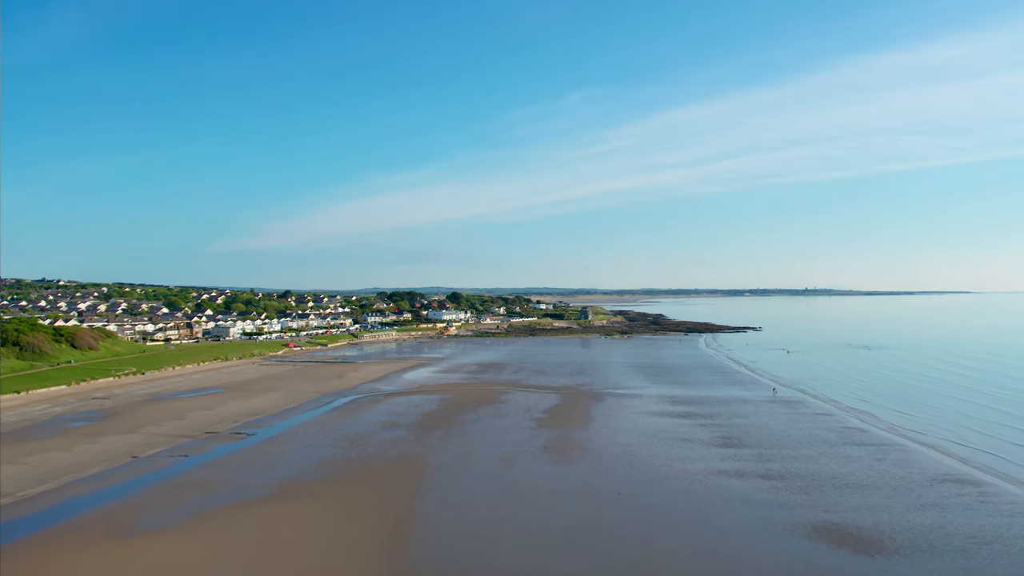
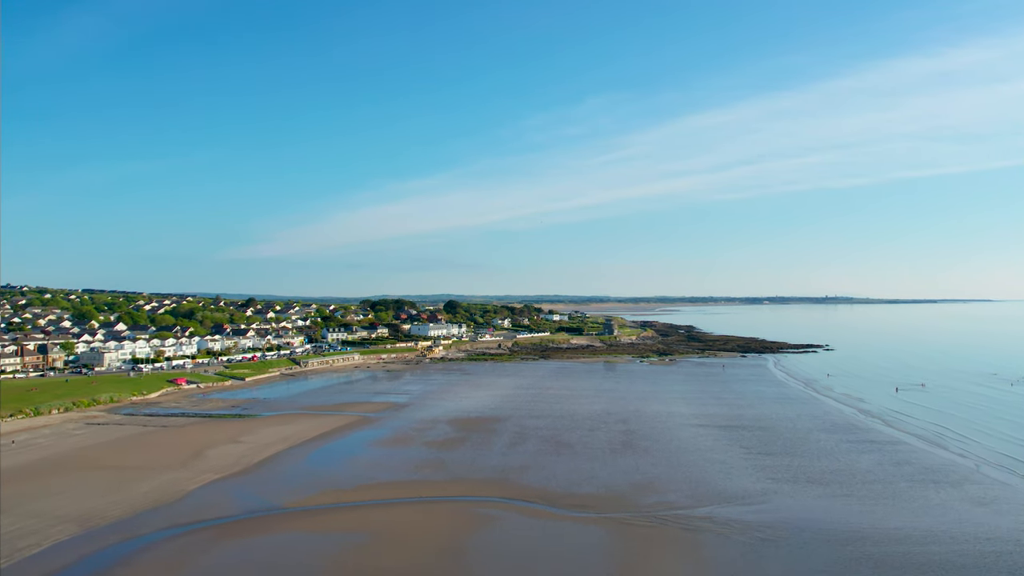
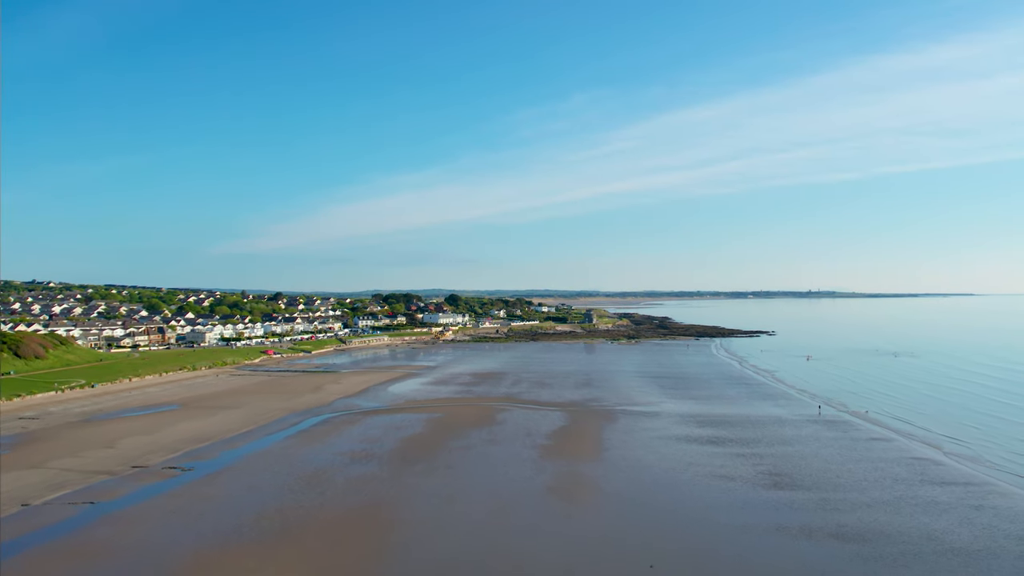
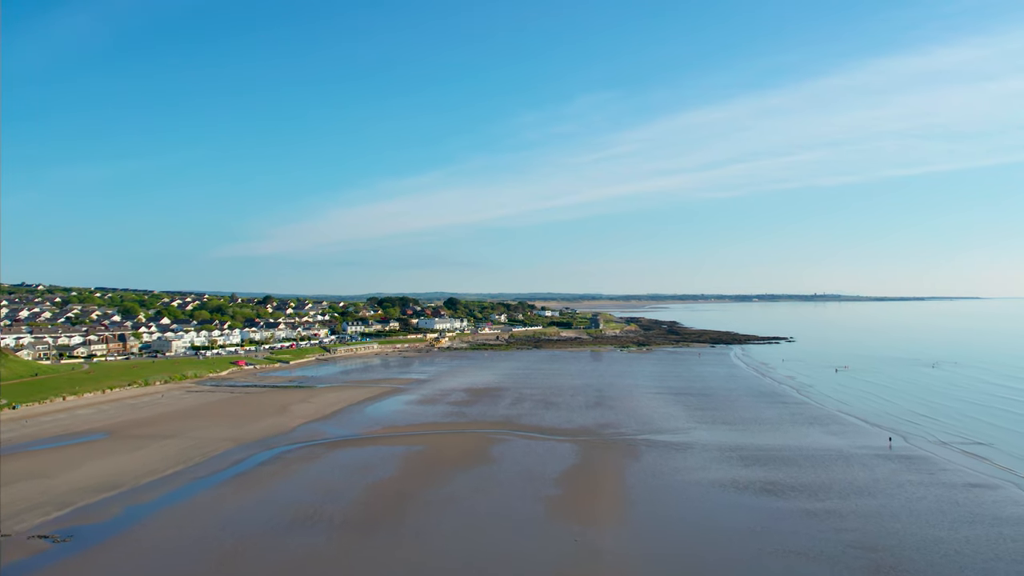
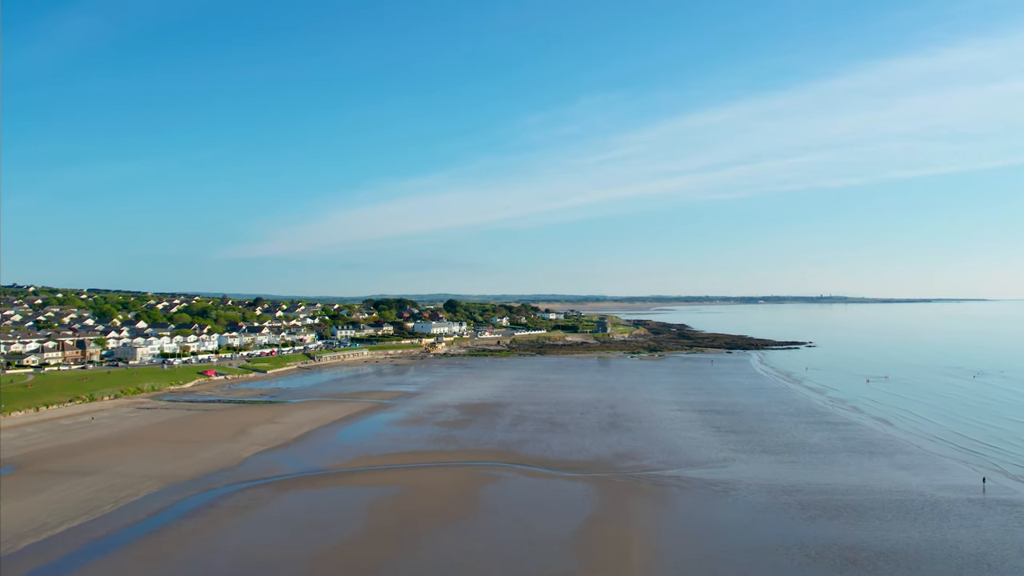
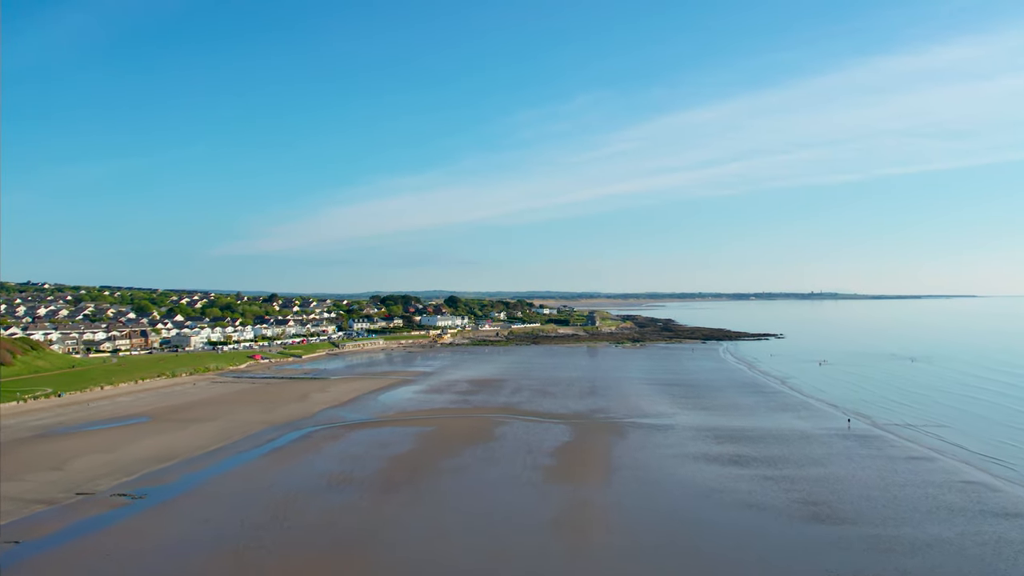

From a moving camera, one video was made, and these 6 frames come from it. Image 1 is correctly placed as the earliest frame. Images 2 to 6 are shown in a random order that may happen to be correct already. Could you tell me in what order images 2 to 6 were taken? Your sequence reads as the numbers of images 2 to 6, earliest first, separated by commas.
3, 6, 4, 5, 2
